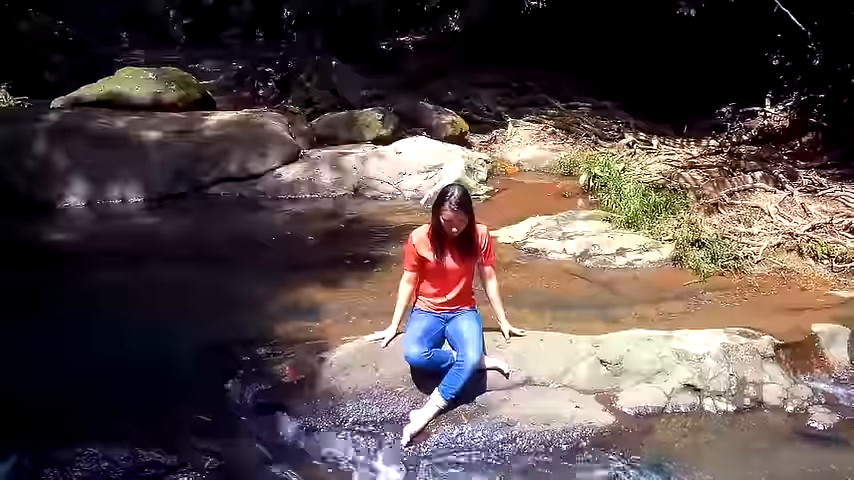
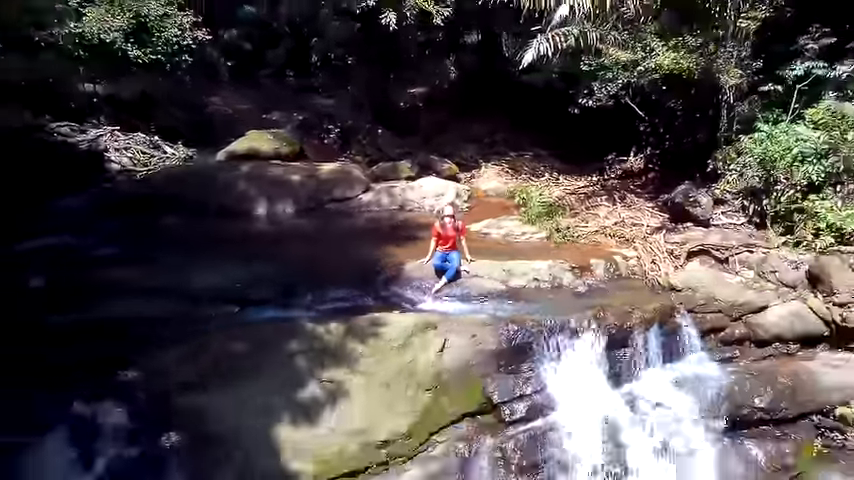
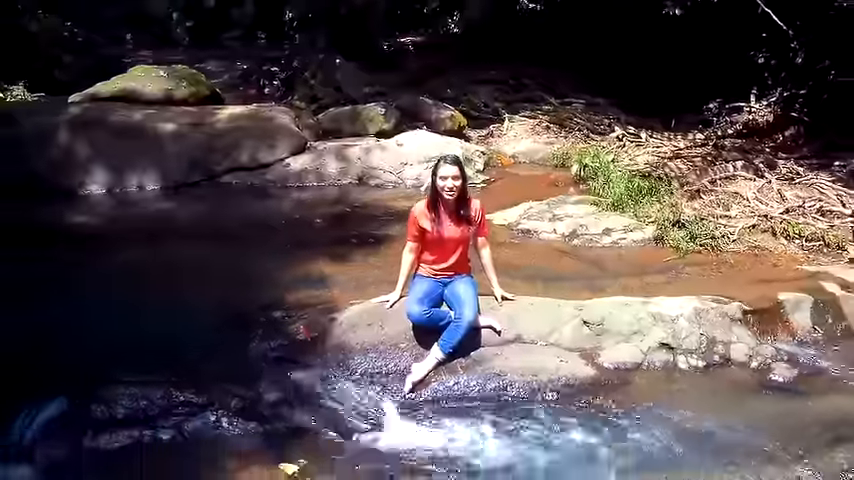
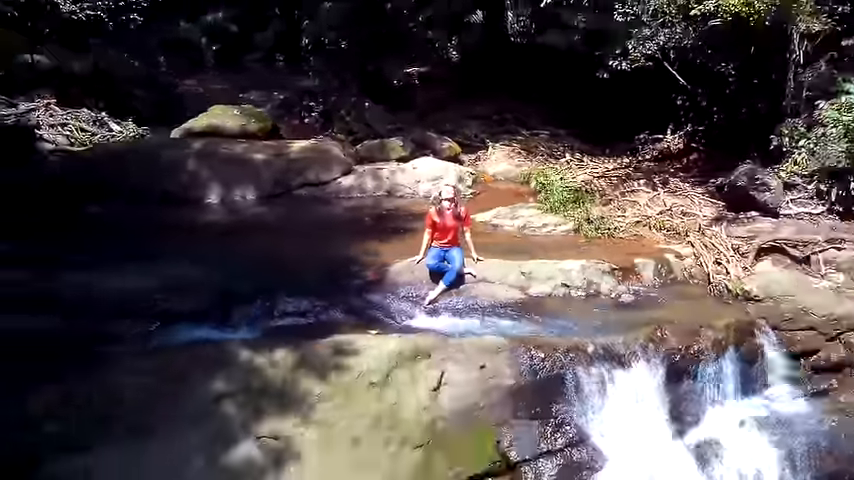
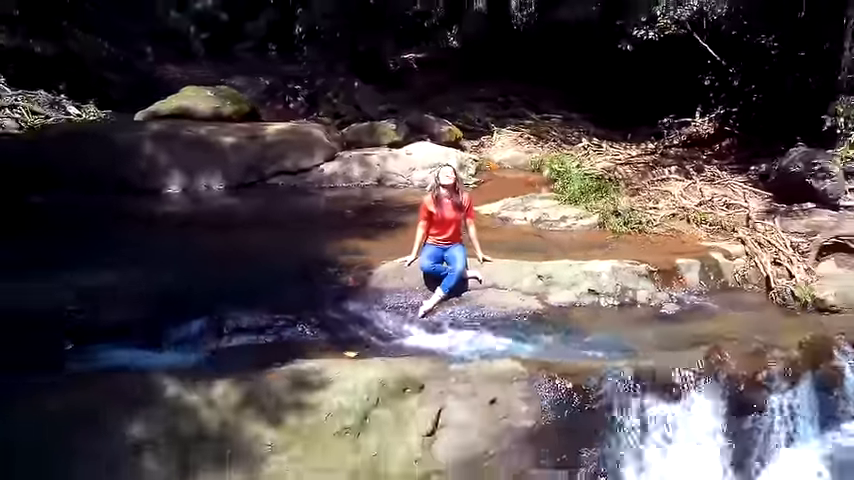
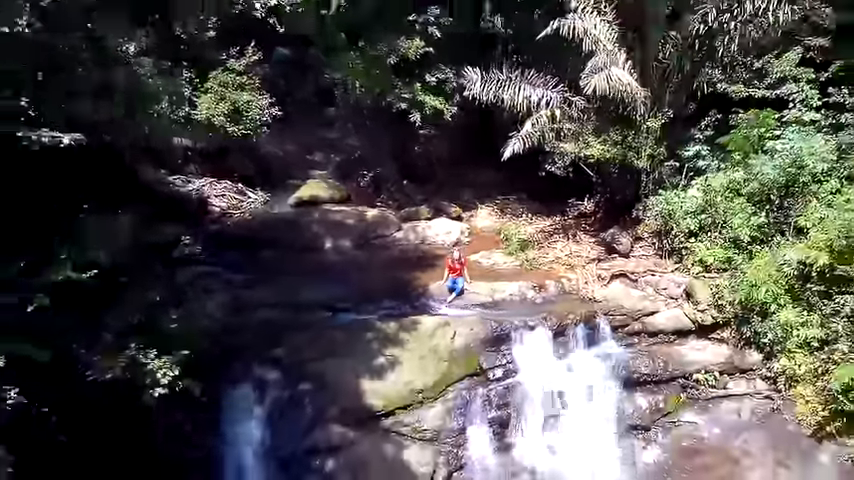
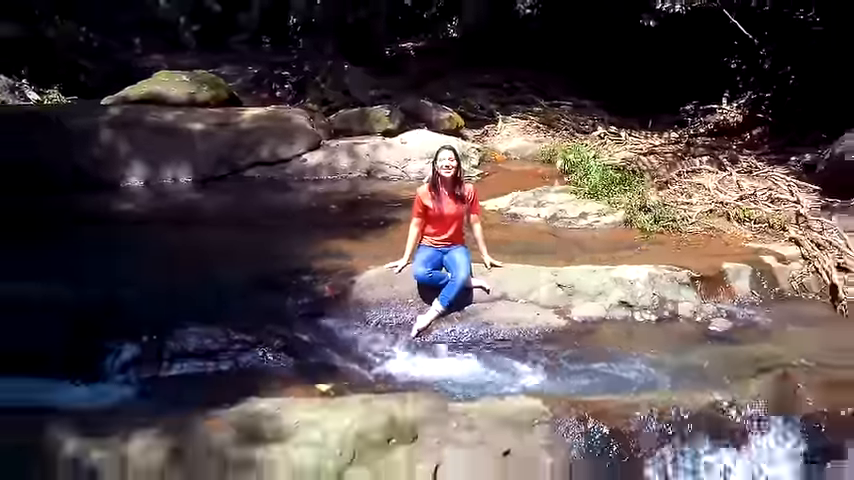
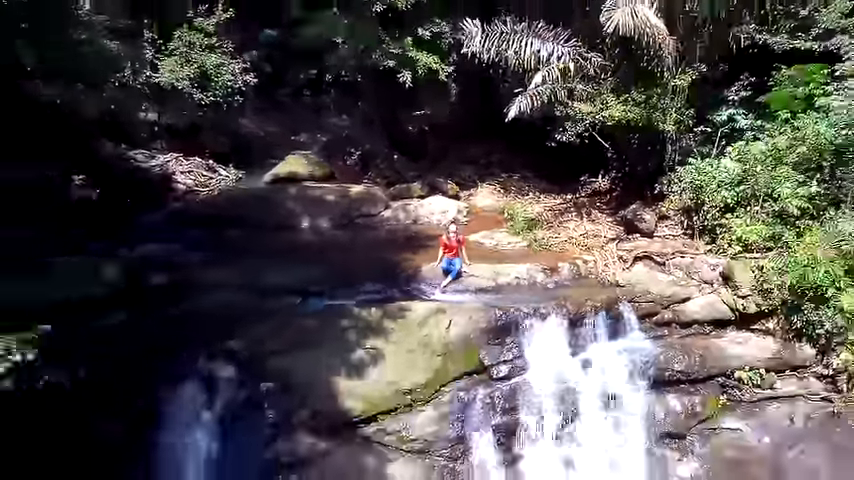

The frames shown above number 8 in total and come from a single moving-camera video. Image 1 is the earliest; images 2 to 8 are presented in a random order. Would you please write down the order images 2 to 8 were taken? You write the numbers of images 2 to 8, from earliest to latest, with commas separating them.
3, 7, 5, 4, 2, 8, 6
